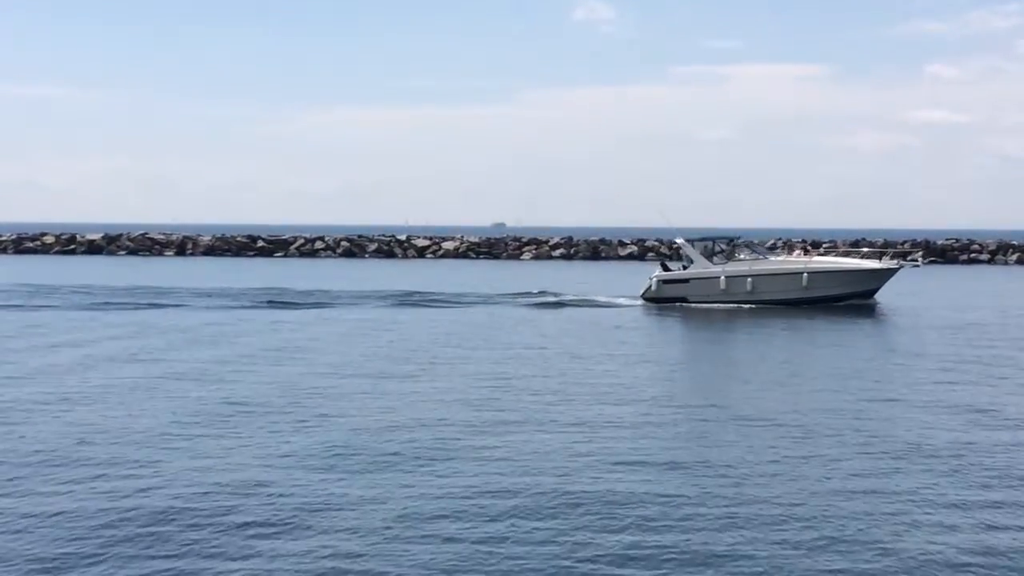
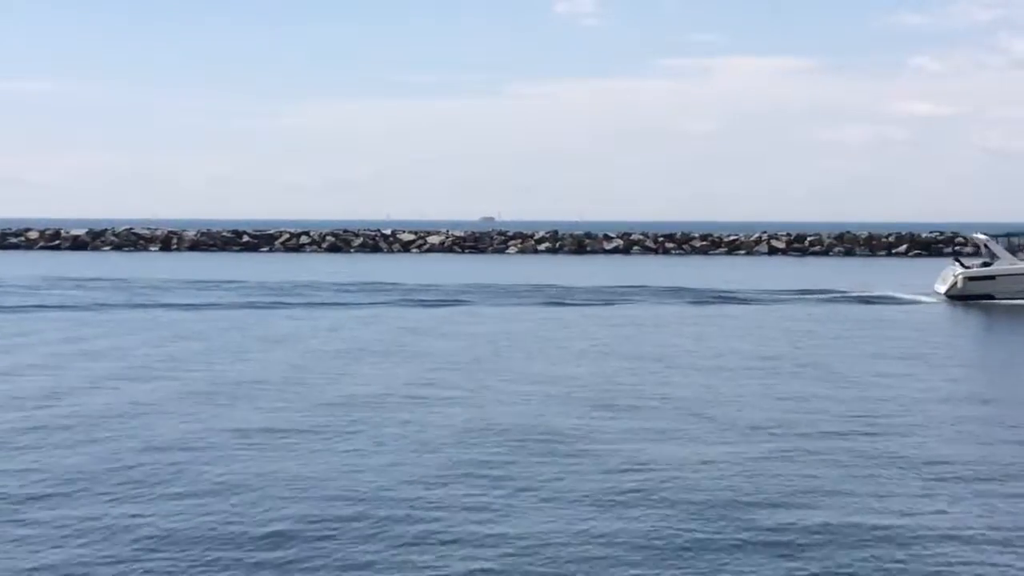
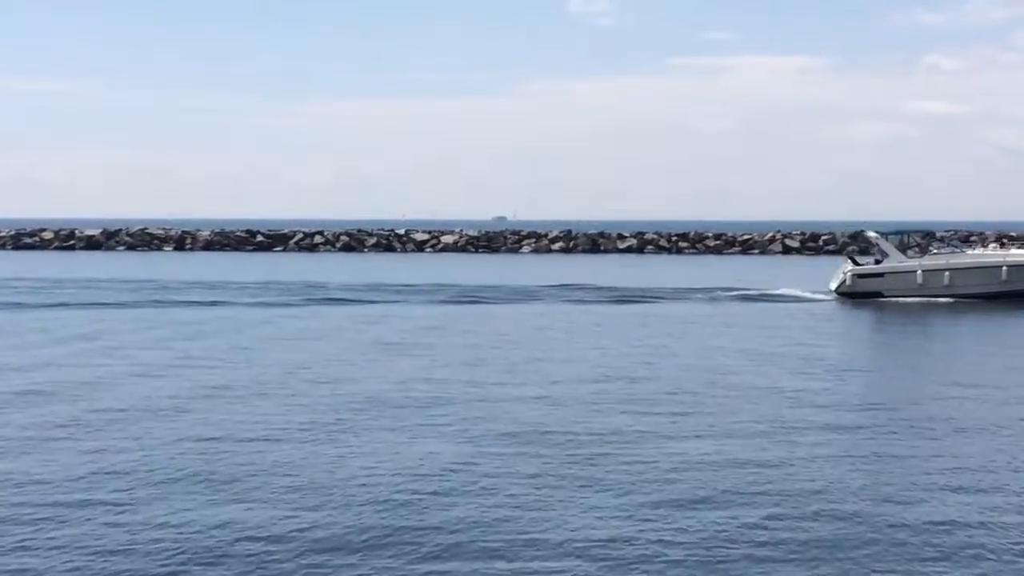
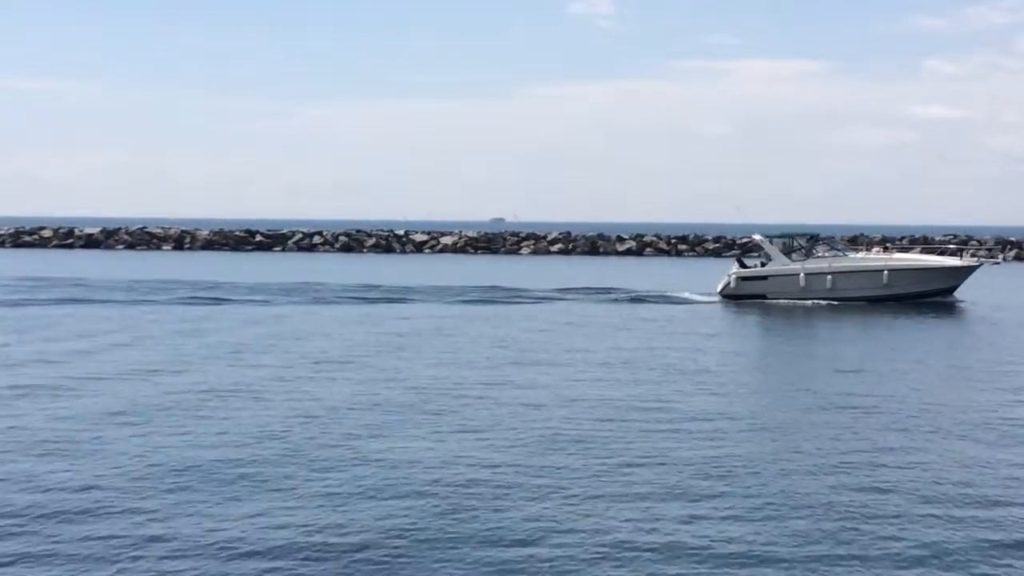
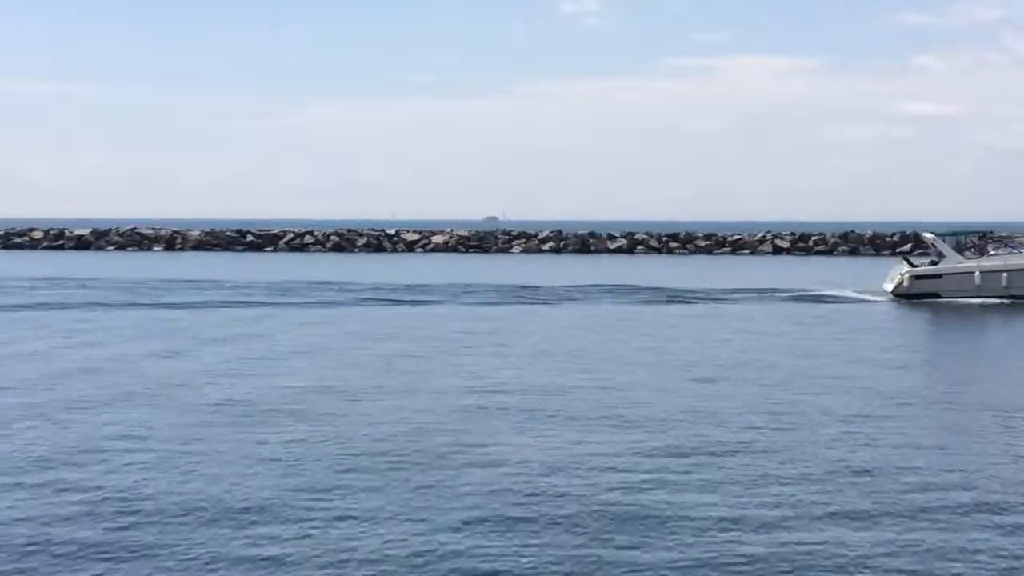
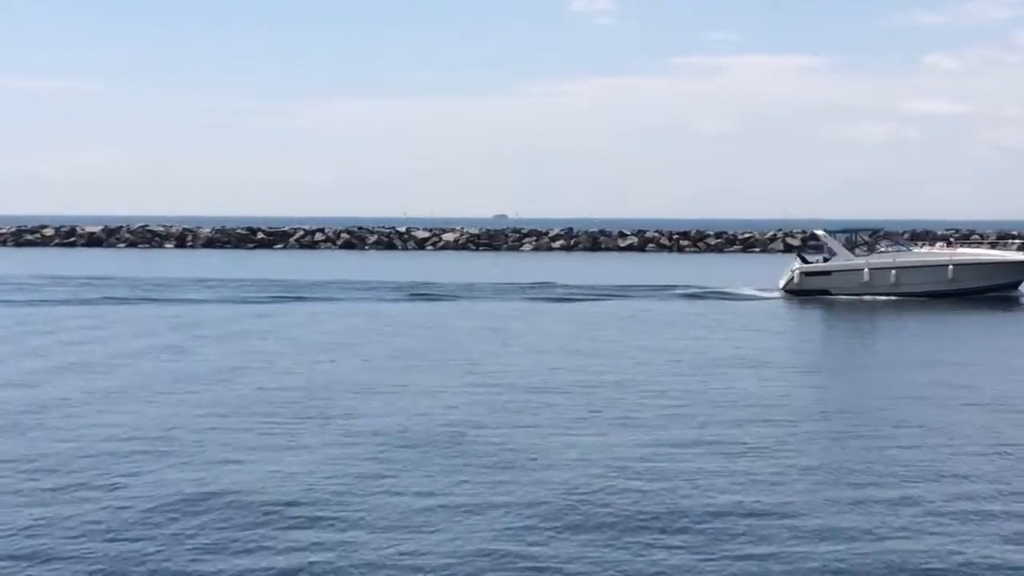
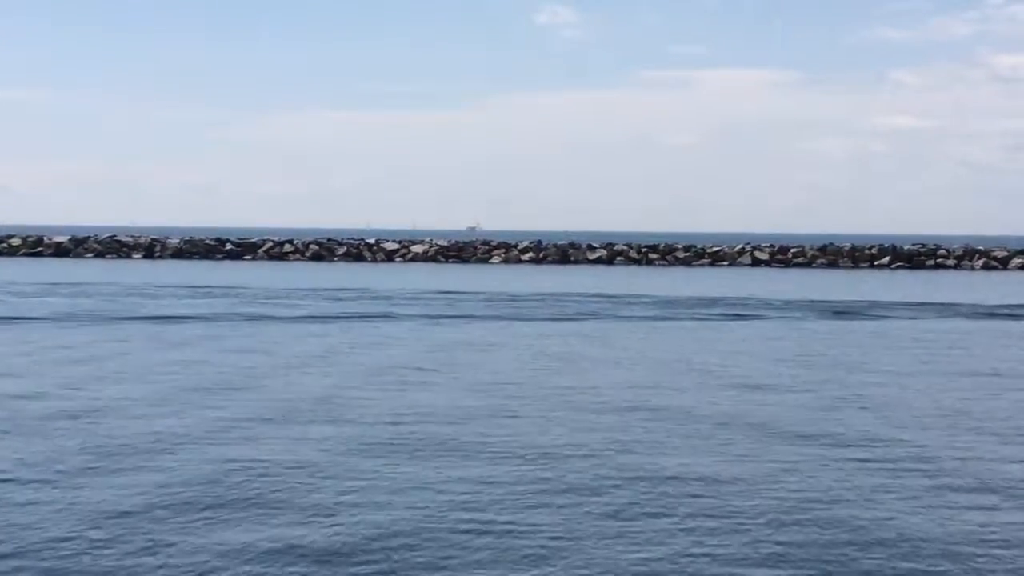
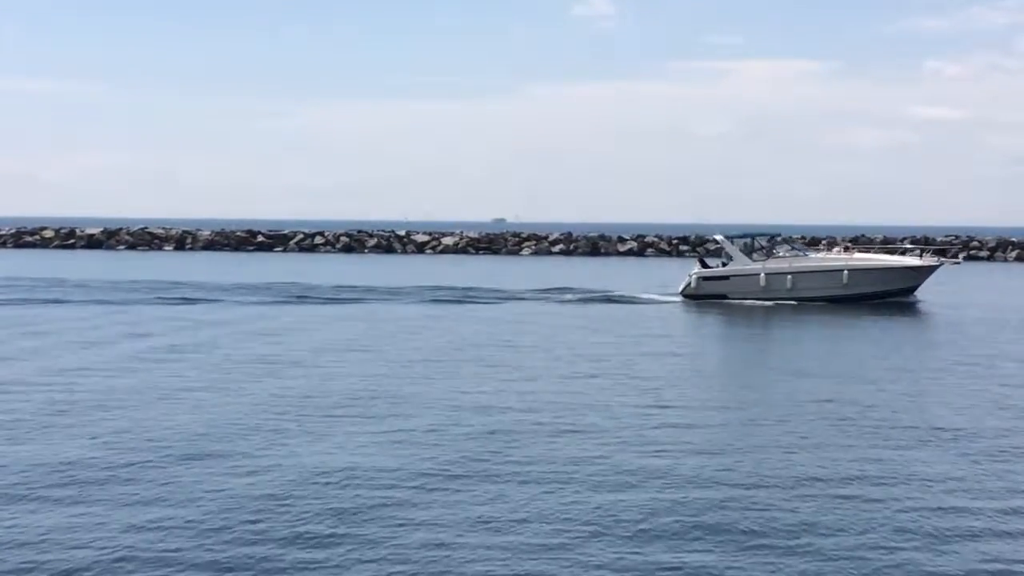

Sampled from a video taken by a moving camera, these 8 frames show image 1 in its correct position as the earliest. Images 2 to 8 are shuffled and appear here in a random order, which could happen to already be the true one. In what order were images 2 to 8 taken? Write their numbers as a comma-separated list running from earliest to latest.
8, 4, 6, 3, 5, 2, 7
